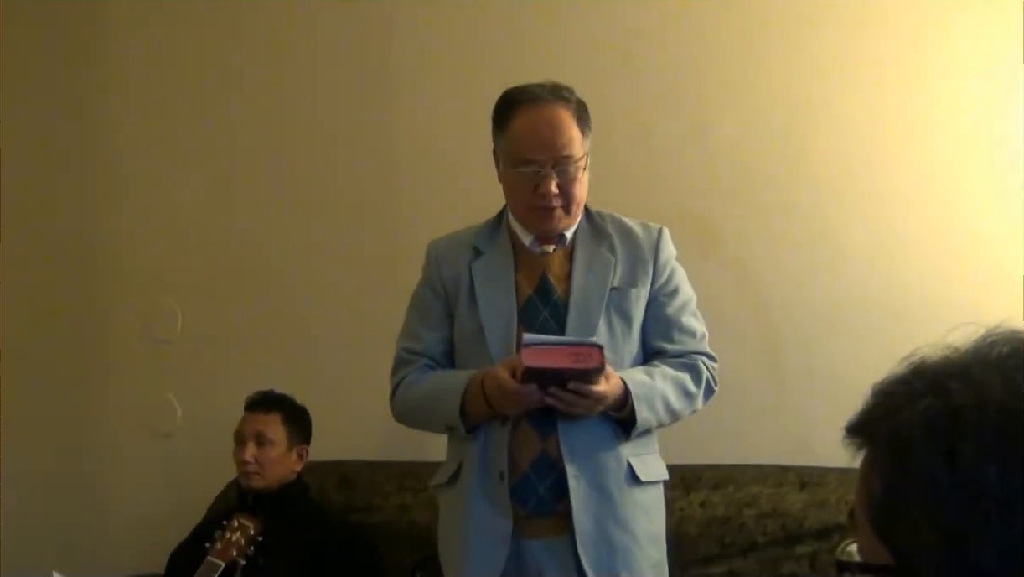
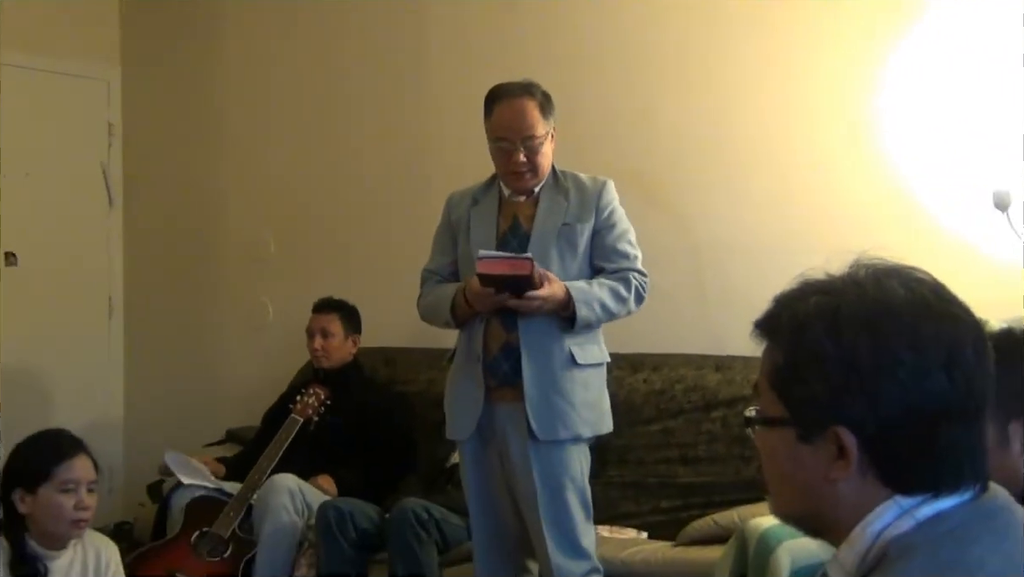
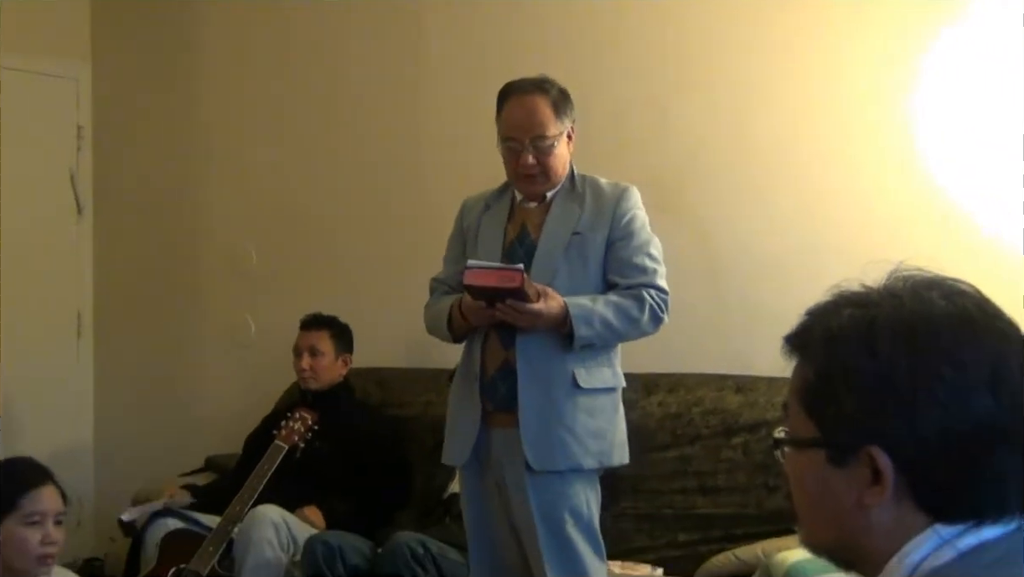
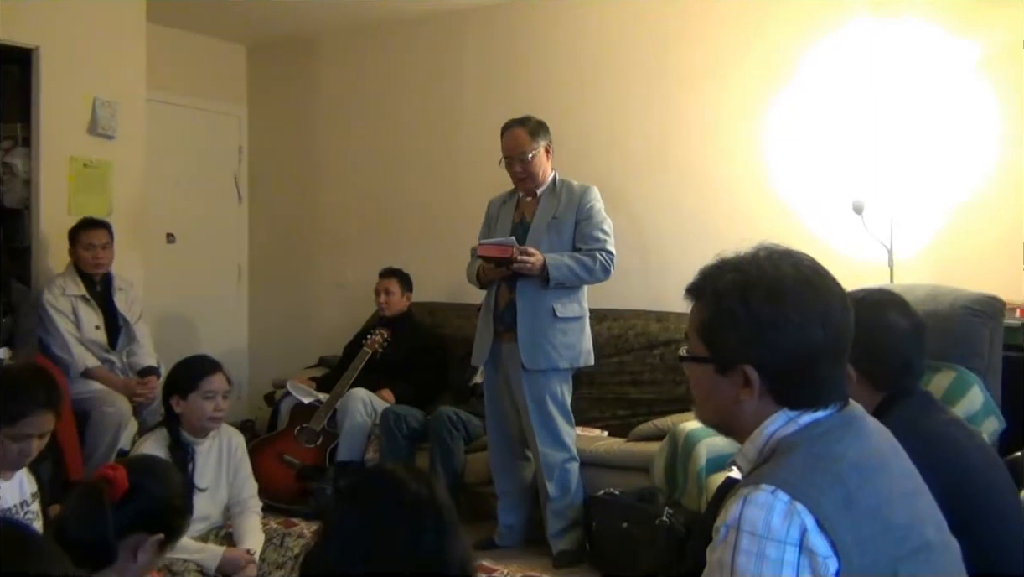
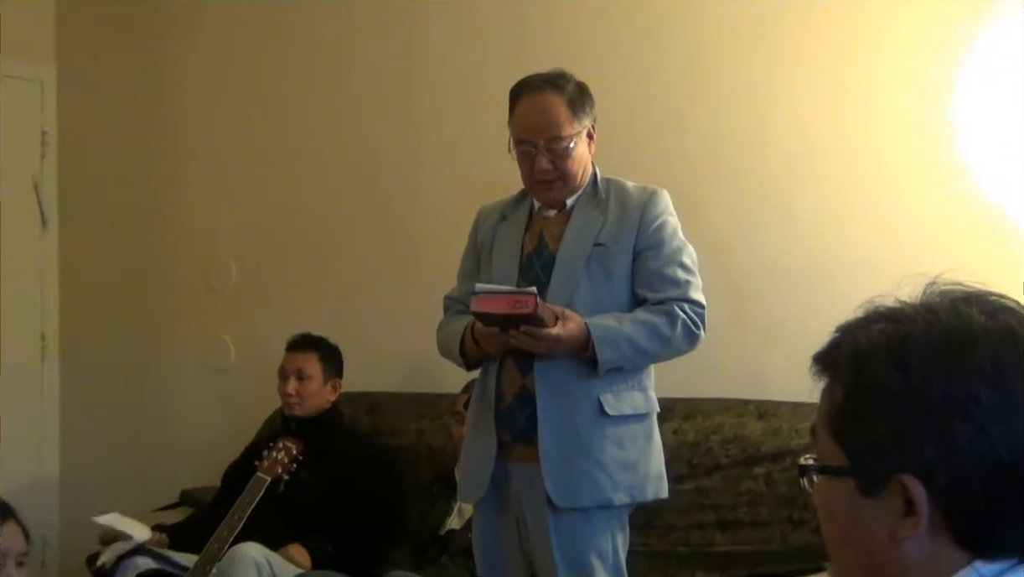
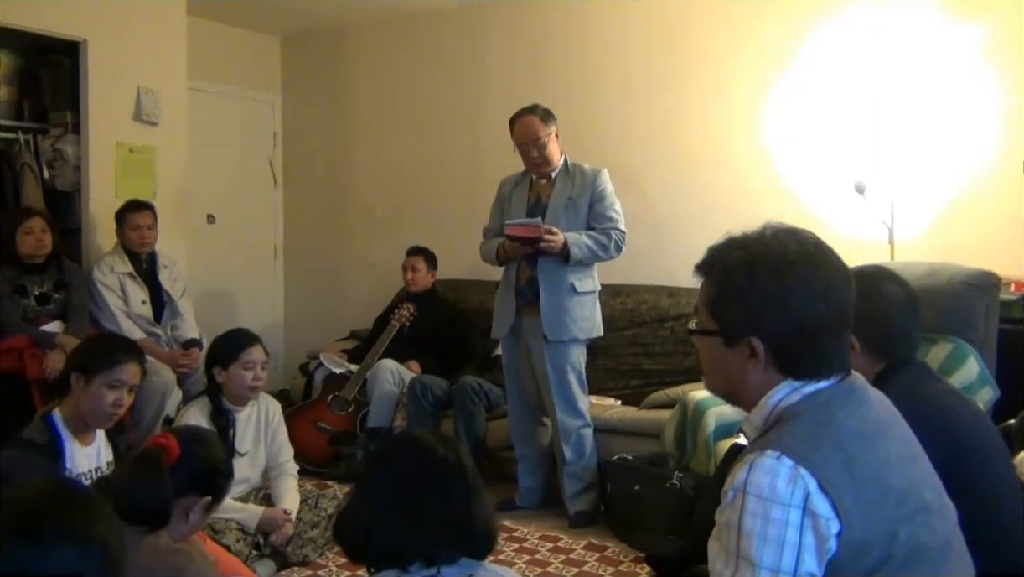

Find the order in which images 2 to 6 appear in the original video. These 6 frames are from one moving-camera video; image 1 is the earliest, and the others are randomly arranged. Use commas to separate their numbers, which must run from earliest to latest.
5, 3, 2, 4, 6
